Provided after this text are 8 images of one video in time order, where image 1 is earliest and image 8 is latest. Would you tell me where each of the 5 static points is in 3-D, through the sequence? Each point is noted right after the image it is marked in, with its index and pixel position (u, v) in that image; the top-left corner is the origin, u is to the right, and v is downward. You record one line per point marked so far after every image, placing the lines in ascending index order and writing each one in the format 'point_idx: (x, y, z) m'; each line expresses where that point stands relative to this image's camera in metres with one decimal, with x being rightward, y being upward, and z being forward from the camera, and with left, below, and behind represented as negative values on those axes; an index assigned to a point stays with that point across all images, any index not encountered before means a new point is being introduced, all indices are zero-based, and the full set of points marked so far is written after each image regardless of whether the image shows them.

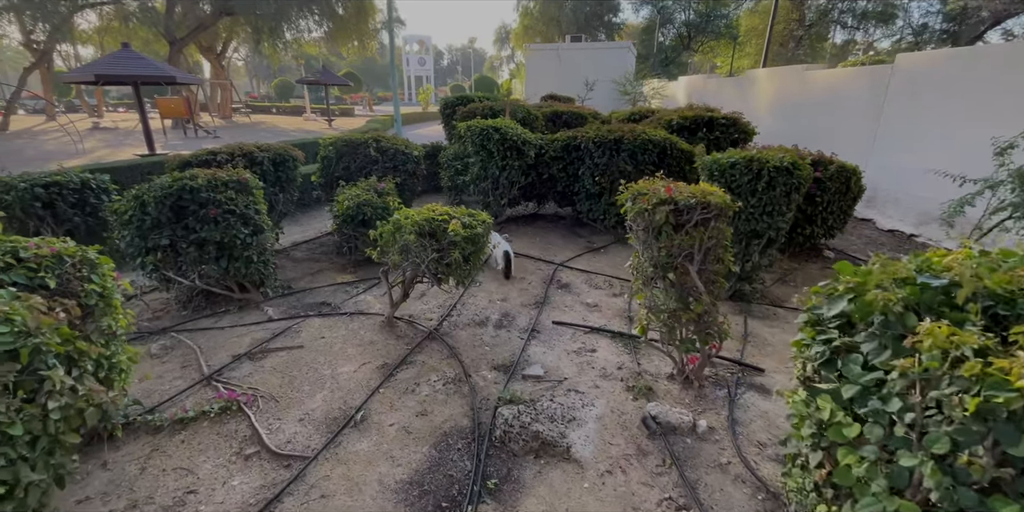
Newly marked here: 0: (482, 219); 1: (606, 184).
0: (-0.2, +0.3, +3.7) m
1: (+1.2, +0.9, +6.1) m
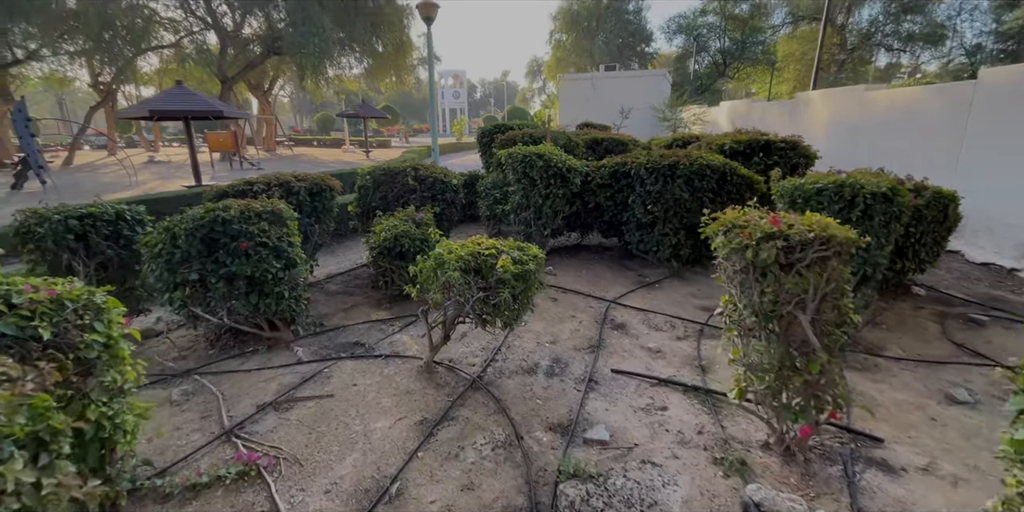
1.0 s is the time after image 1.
0: (+0.2, 0.0, +3.3) m
1: (+1.8, +0.5, +5.6) m
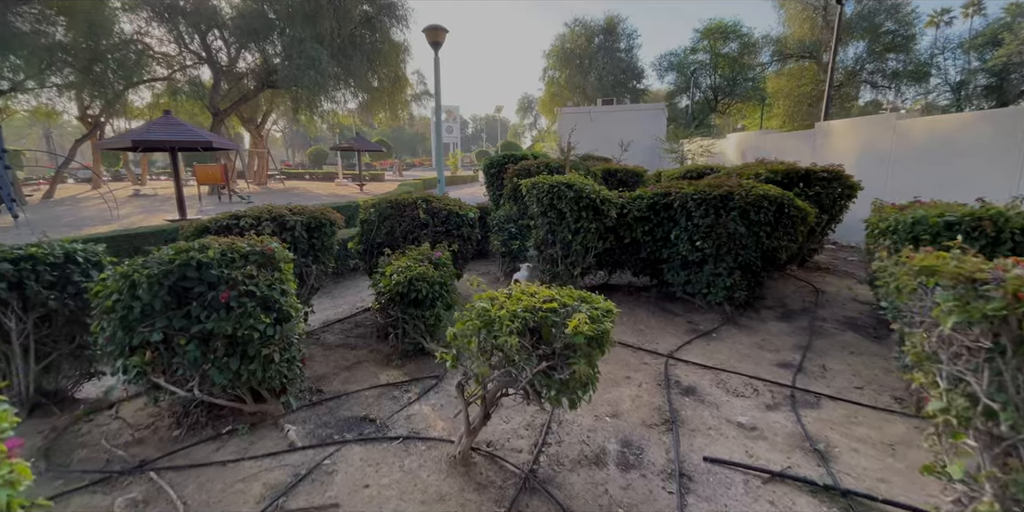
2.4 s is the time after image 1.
0: (+0.5, -0.3, +2.5) m
1: (+2.1, +0.1, +4.9) m
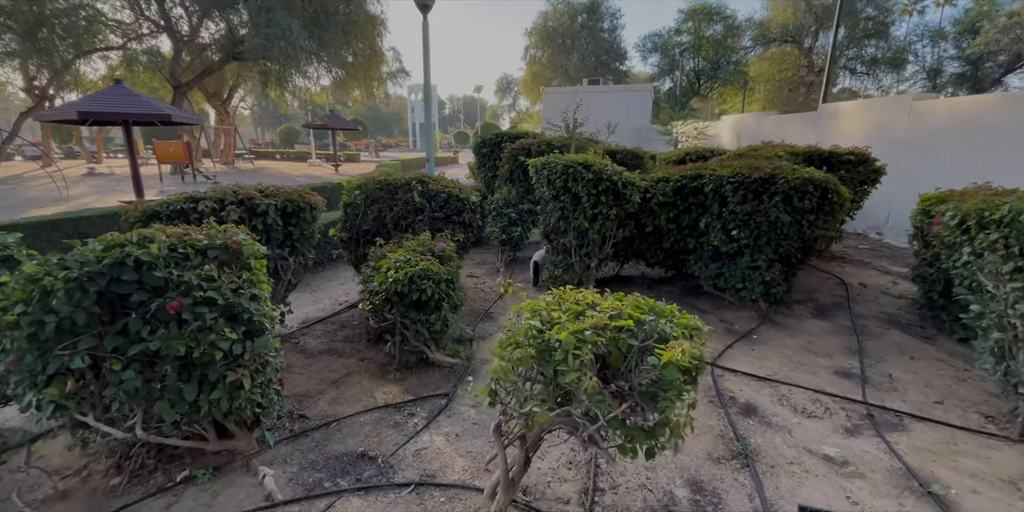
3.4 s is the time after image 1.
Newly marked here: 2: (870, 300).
0: (+0.8, -0.3, +1.9) m
1: (+2.2, +0.1, +4.3) m
2: (+4.0, -0.5, +5.2) m
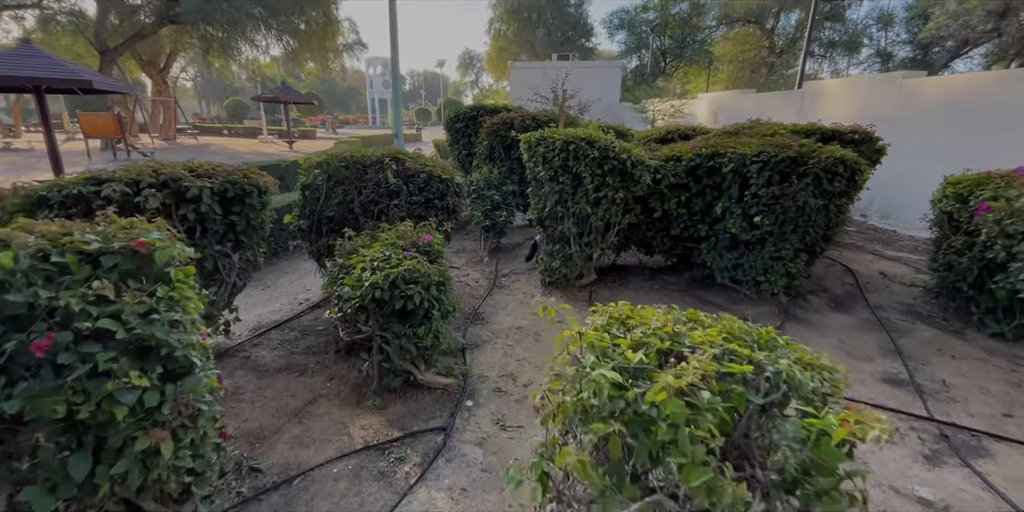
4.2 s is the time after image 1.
0: (+0.9, -0.3, +1.4) m
1: (+2.2, +0.2, +3.9) m
2: (+3.9, -0.3, +4.9) m
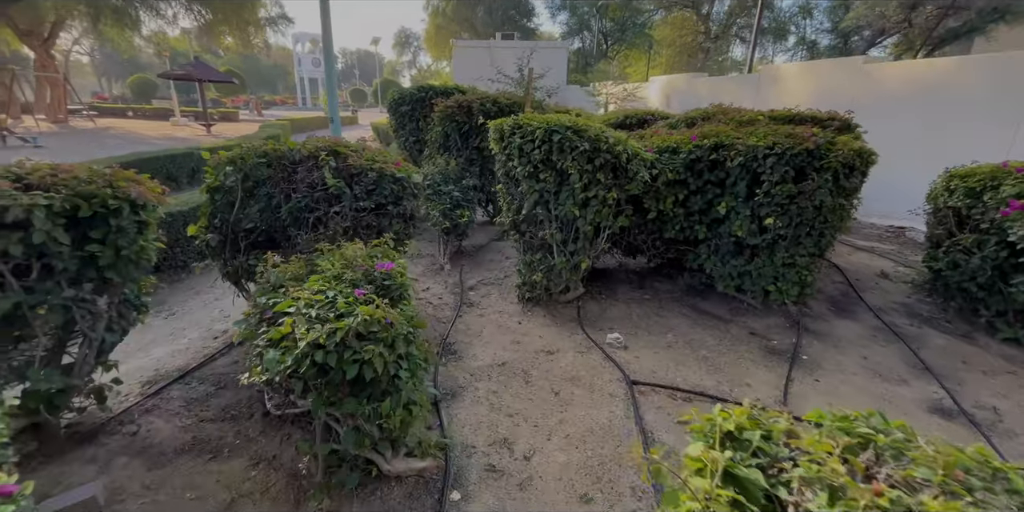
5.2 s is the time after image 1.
0: (+1.1, -0.5, +0.8) m
1: (+2.0, +0.2, +3.4) m
2: (+3.6, -0.3, +4.6) m
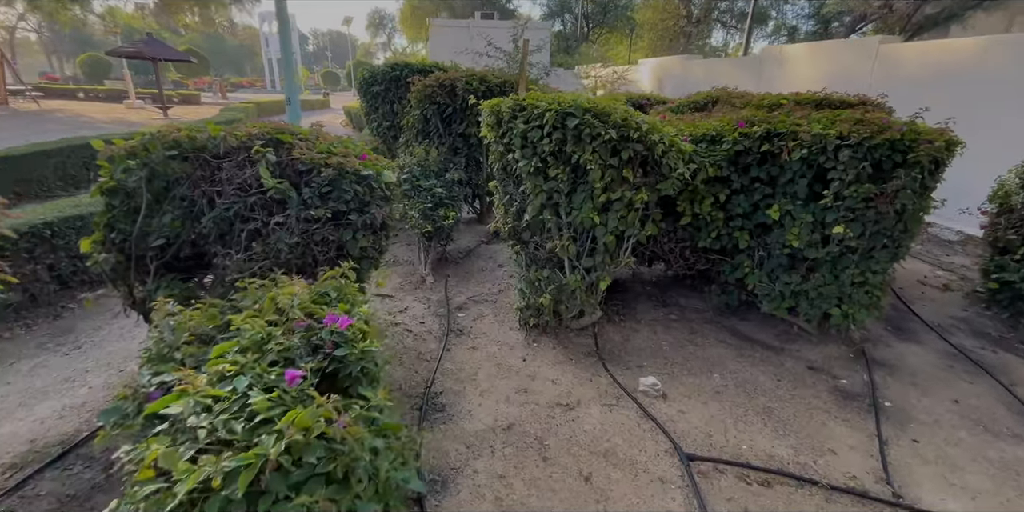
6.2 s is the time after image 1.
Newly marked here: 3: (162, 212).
0: (+1.2, -0.7, +0.1) m
1: (+2.0, +0.1, +2.7) m
2: (+3.6, -0.4, +4.0) m
3: (-1.8, +0.2, +2.3) m
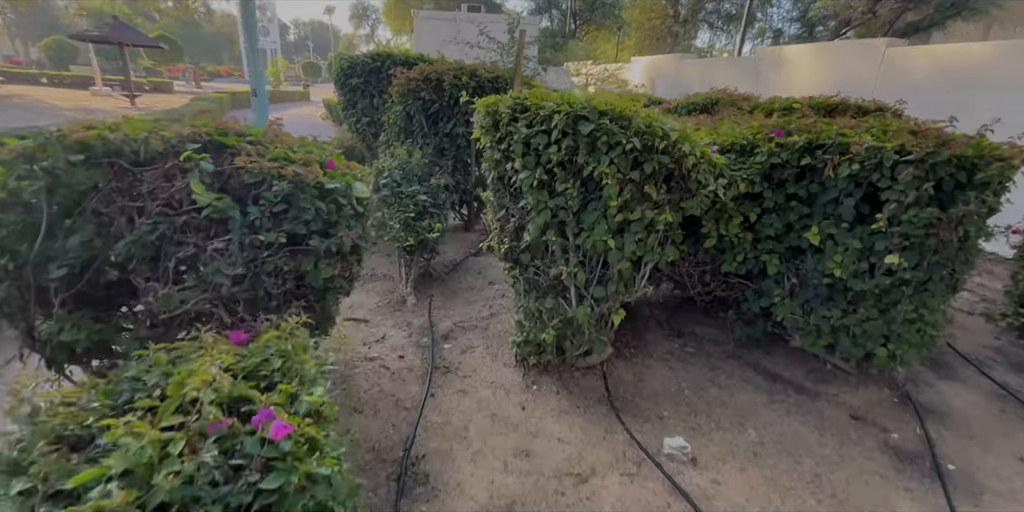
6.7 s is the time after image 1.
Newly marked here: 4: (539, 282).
0: (+1.3, -0.9, -0.3) m
1: (+2.0, -0.1, +2.3) m
2: (+3.5, -0.5, +3.7) m
3: (-1.8, +0.1, +1.8) m
4: (+0.2, -0.1, +2.5) m
